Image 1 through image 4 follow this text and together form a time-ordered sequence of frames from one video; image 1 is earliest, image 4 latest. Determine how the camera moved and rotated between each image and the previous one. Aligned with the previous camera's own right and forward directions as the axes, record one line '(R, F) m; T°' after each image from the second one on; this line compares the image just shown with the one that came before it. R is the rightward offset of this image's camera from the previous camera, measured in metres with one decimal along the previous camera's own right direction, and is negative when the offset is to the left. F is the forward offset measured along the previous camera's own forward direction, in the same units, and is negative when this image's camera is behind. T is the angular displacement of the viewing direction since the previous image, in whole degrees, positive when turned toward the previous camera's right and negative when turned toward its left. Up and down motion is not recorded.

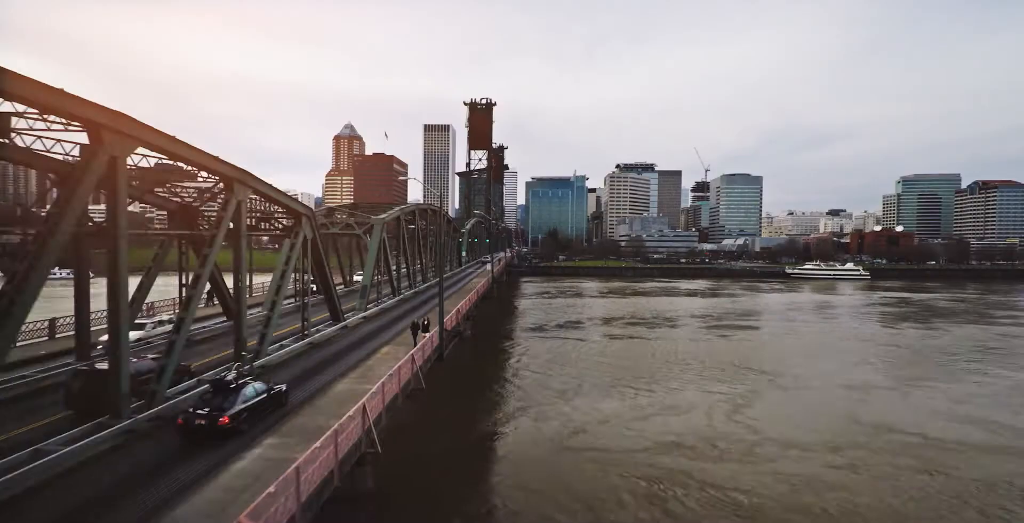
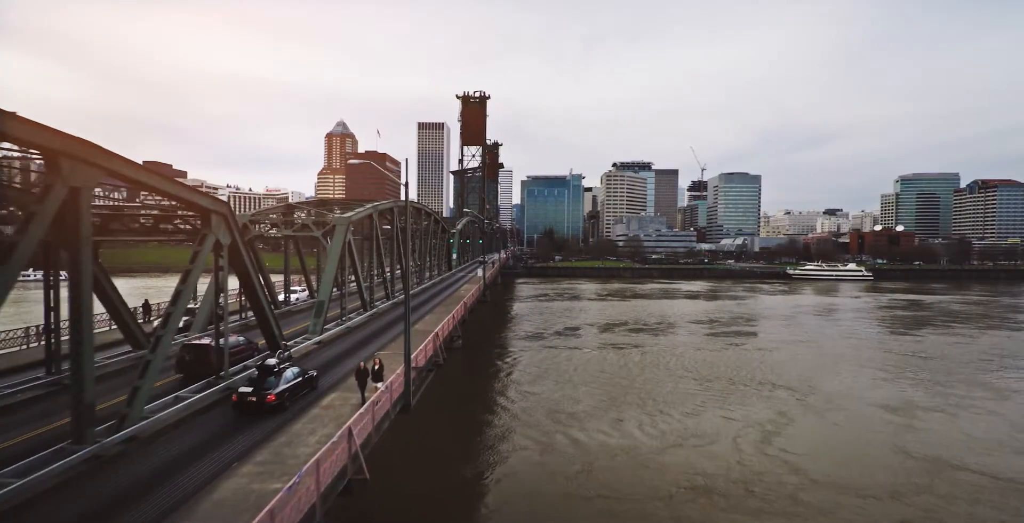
(0.0, +3.0) m; +1°
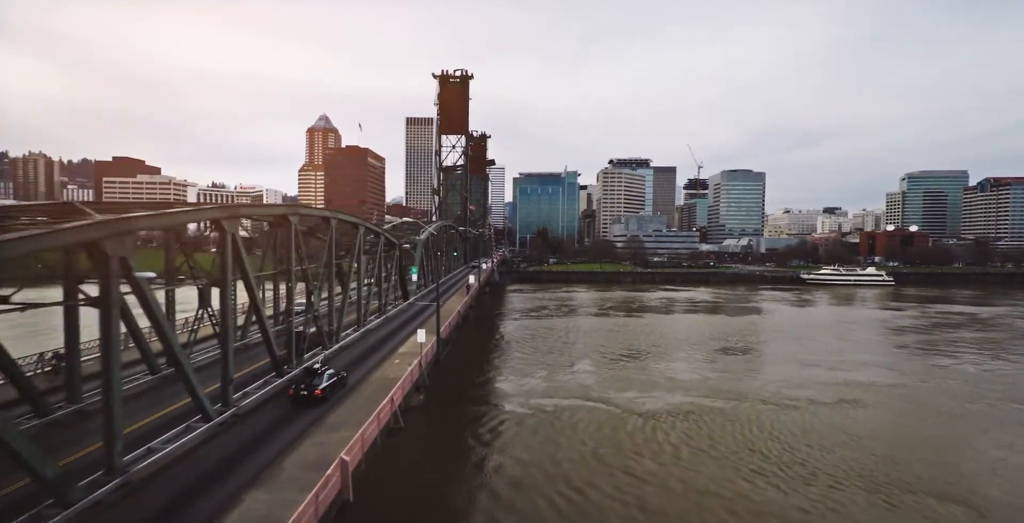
(+0.4, +9.5) m; +1°
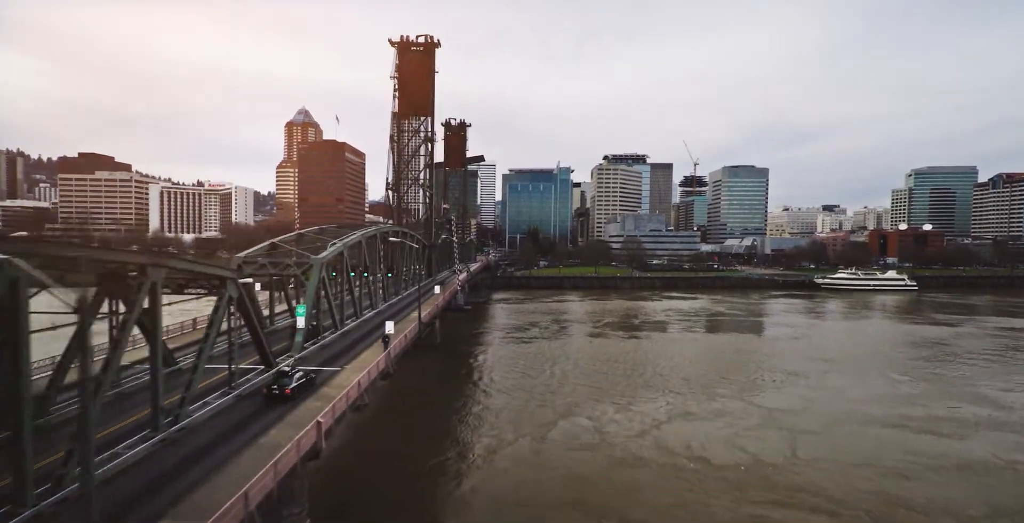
(+1.4, +9.6) m; +1°
